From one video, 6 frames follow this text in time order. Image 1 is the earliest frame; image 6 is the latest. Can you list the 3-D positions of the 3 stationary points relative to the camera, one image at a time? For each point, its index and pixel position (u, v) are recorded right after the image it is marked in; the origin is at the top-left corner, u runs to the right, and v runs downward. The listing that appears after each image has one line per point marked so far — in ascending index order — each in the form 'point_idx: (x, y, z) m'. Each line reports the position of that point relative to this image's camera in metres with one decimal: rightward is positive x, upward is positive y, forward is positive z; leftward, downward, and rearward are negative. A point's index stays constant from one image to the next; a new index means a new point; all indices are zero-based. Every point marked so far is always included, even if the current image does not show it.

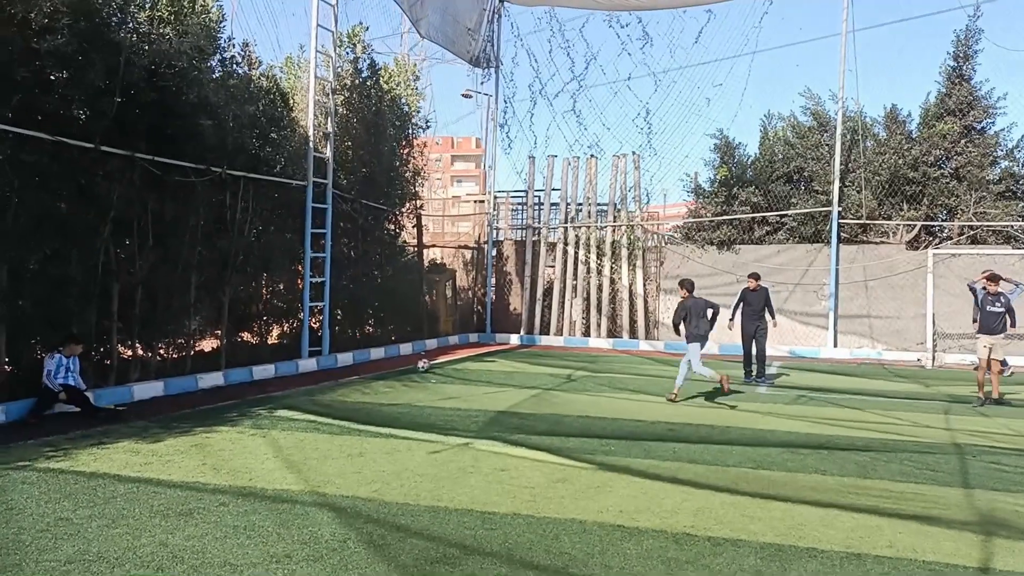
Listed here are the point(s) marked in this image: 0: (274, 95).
0: (-3.2, +2.5, +11.4) m
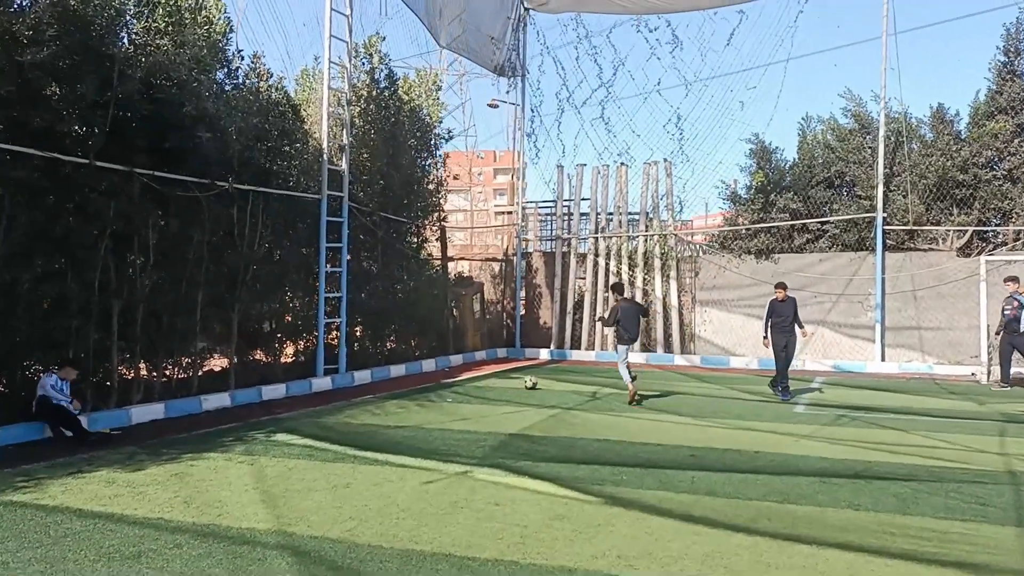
0: (-2.9, +2.3, +11.1) m
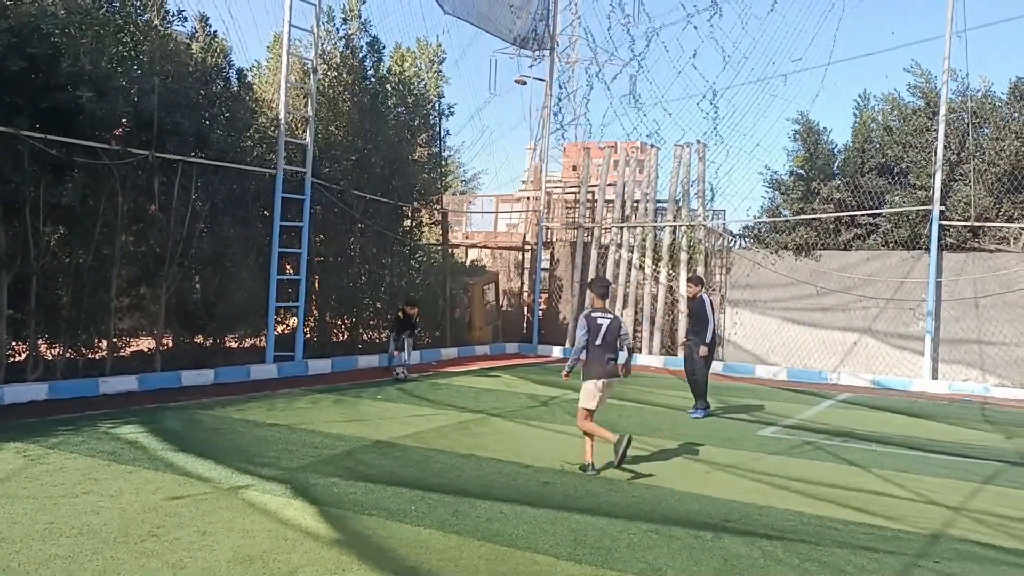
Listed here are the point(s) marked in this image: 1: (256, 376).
0: (-3.4, +2.6, +10.4) m
1: (-3.1, -1.0, +10.5) m
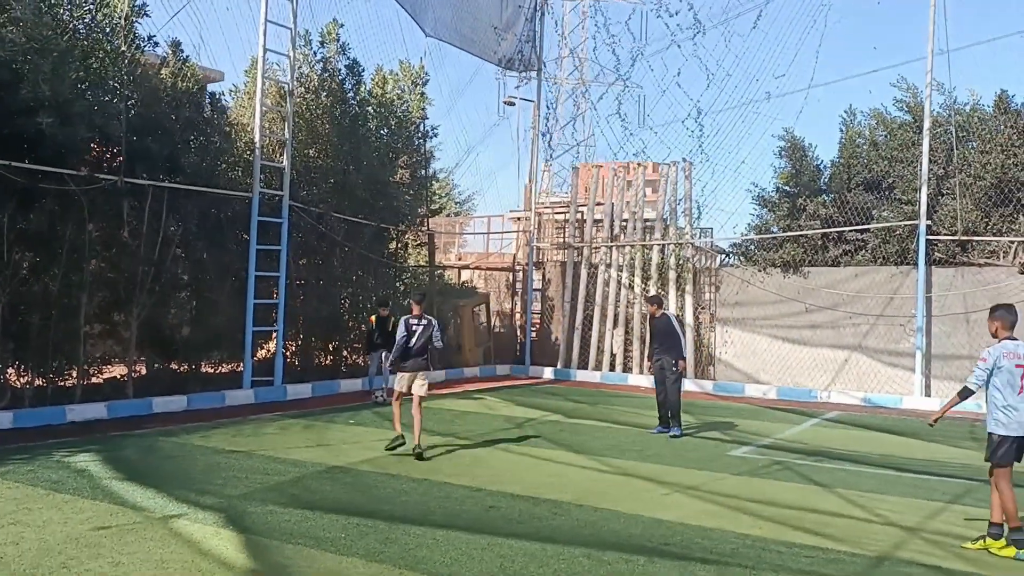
0: (-3.7, +2.3, +10.4) m
1: (-3.3, -1.3, +10.5) m
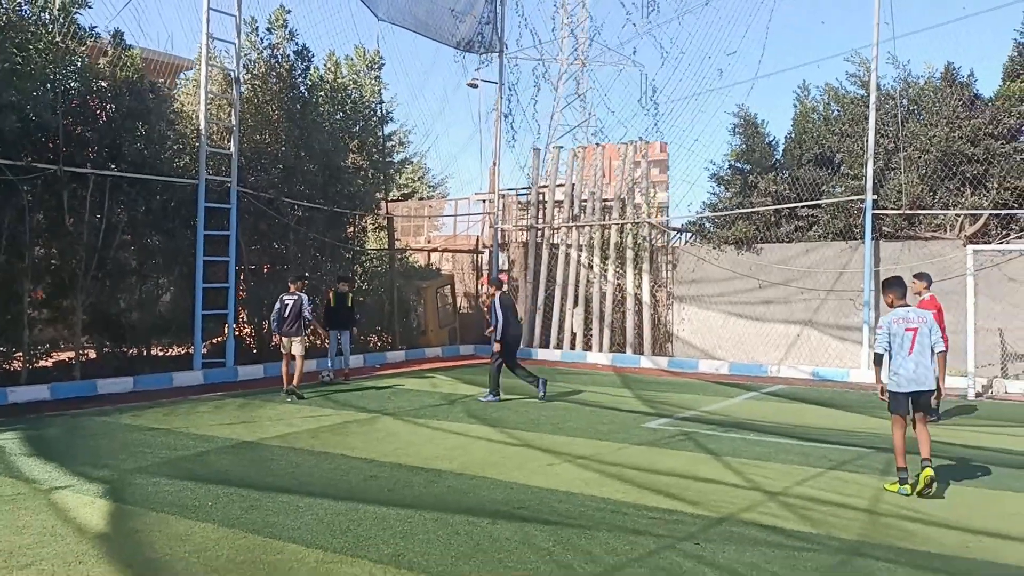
0: (-4.5, +2.5, +10.6) m
1: (-4.1, -1.2, +10.7) m
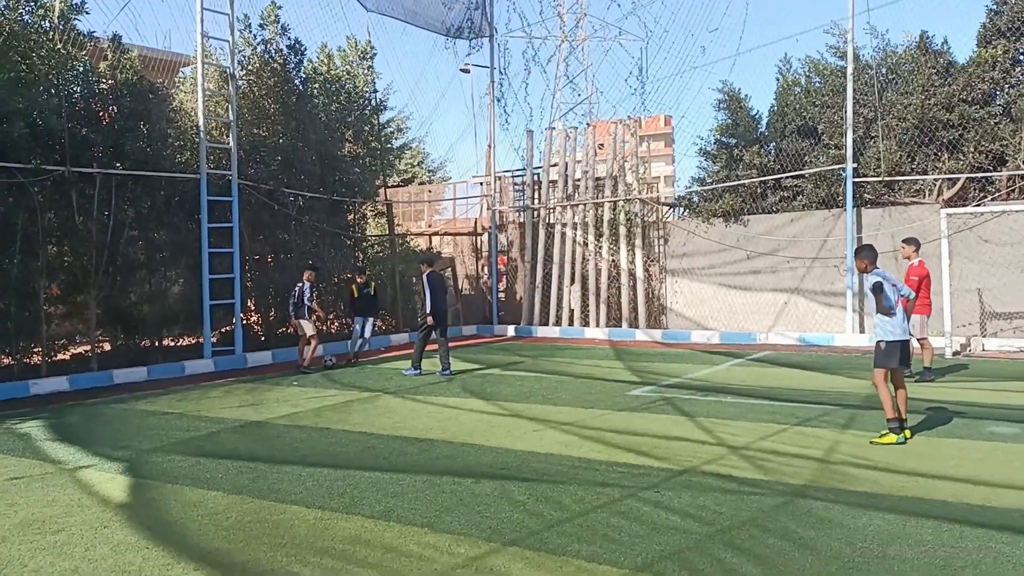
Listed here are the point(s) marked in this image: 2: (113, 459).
0: (-4.7, +2.5, +11.1) m
1: (-4.1, -1.1, +11.3) m
2: (-2.8, -1.2, +6.2) m
